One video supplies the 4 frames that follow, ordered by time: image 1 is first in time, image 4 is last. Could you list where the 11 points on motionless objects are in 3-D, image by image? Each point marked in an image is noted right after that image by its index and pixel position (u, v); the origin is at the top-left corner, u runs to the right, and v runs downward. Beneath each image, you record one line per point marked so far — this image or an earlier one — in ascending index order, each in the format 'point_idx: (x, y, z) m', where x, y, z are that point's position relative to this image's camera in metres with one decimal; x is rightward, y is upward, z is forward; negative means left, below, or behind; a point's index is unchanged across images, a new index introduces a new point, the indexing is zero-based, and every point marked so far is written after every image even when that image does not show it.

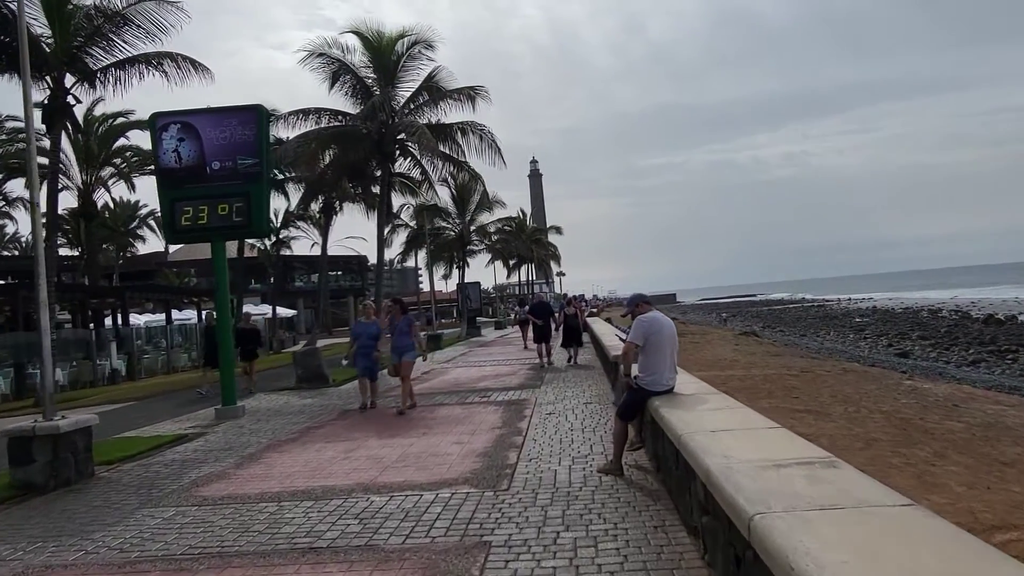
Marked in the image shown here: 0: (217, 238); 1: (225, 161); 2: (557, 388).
0: (-5.1, +0.9, +13.9) m
1: (-5.0, +2.2, +14.0) m
2: (+0.8, -1.8, +14.5) m
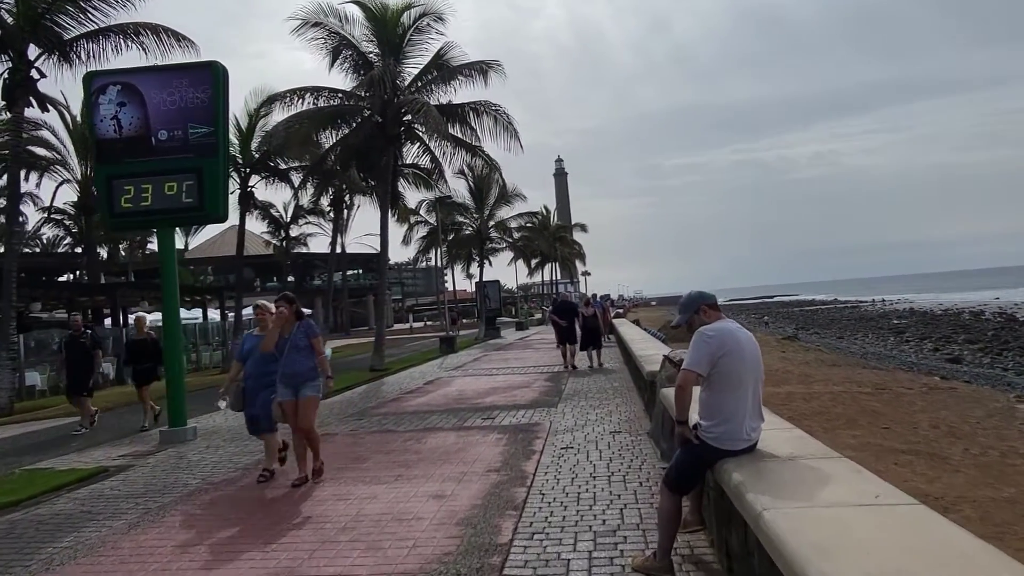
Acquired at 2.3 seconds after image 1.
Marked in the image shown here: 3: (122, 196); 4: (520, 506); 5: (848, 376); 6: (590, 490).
0: (-5.0, +0.9, +11.5) m
1: (-4.8, +2.3, +11.5) m
2: (+1.0, -1.8, +11.9) m
3: (-5.5, +1.3, +11.4) m
4: (+0.1, -1.8, +6.5) m
5: (+6.5, -1.7, +15.5) m
6: (+0.7, -1.7, +6.9) m
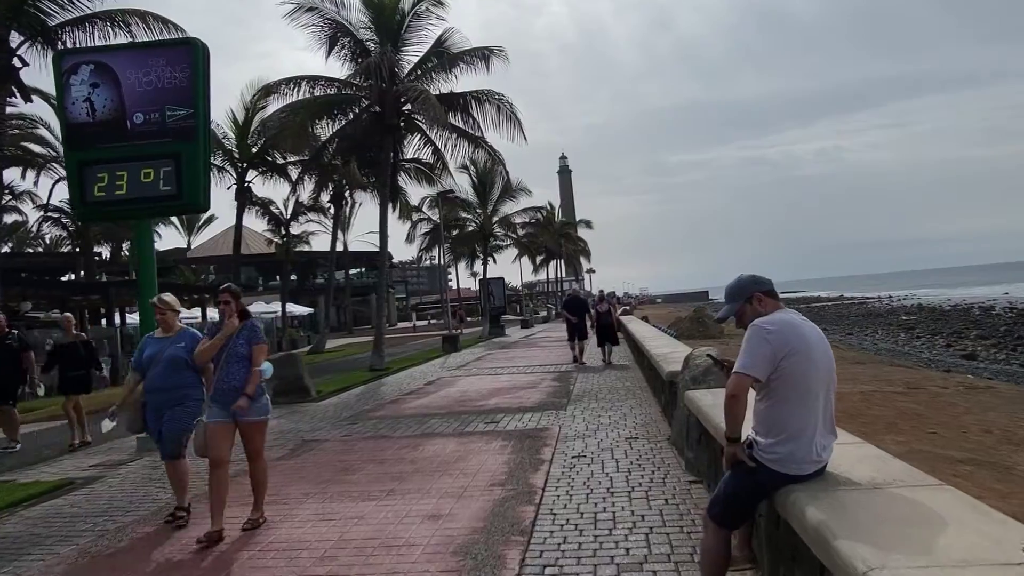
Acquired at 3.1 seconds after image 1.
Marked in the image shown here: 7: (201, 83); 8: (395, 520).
0: (-4.9, +1.0, +10.6) m
1: (-4.8, +2.3, +10.6) m
2: (+1.0, -1.7, +11.0) m
3: (-5.5, +1.4, +10.6) m
4: (+0.1, -1.7, +5.6) m
5: (+6.6, -1.6, +14.6) m
6: (+0.7, -1.6, +6.0) m
7: (-4.2, +2.7, +10.7) m
8: (-0.9, -1.8, +6.1) m
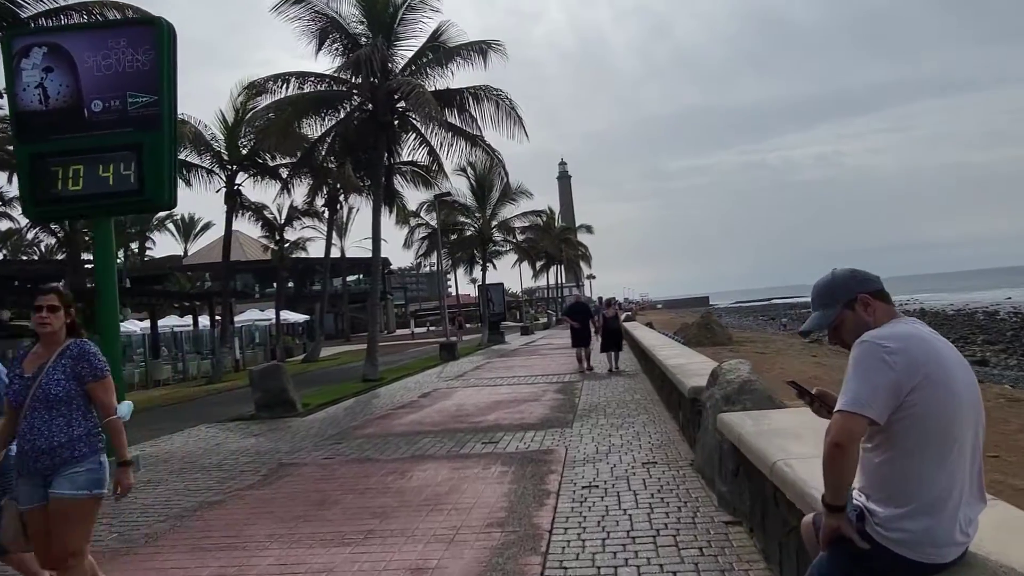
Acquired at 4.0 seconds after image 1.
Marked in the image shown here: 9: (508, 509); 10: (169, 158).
0: (-4.9, +0.9, +9.5) m
1: (-4.8, +2.2, +9.6) m
2: (+1.0, -1.8, +9.9) m
3: (-5.5, +1.3, +9.5) m
4: (+0.1, -1.7, +4.5) m
5: (+6.6, -1.6, +13.5) m
6: (+0.7, -1.7, +4.9) m
7: (-4.2, +2.7, +9.7) m
8: (-0.9, -1.8, +5.0) m
9: (0.0, -1.8, +6.4) m
10: (-4.1, +1.5, +9.6) m
